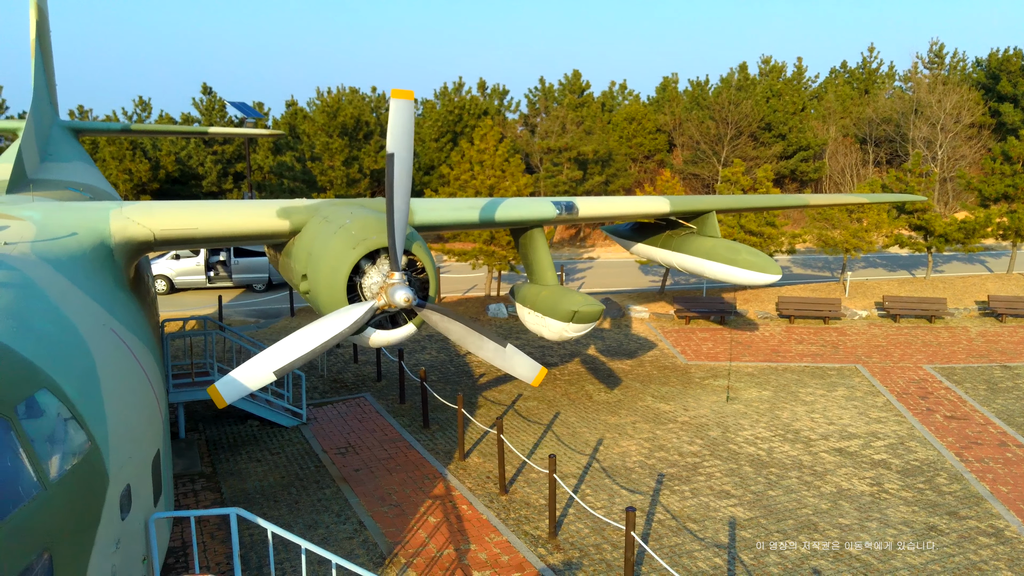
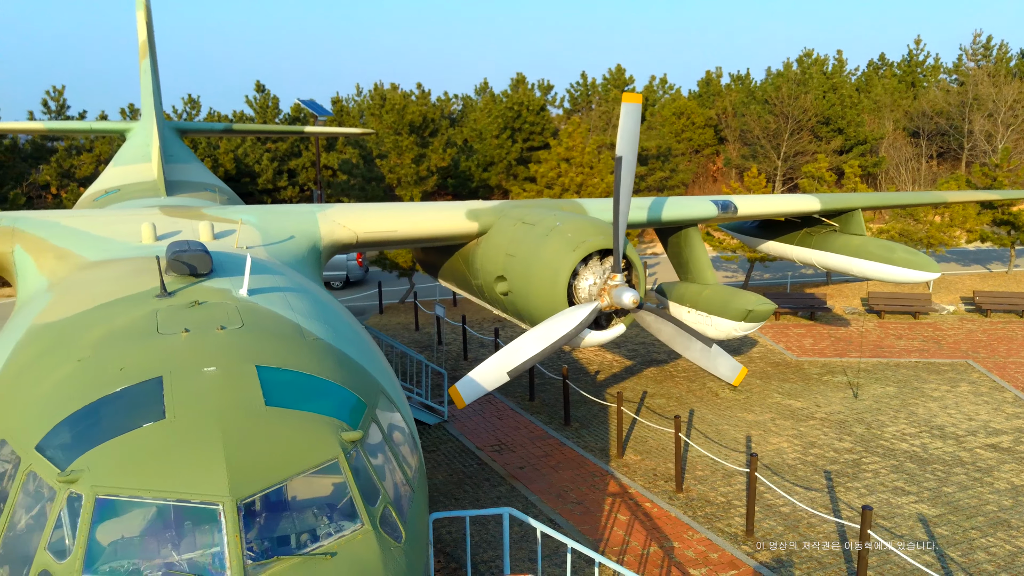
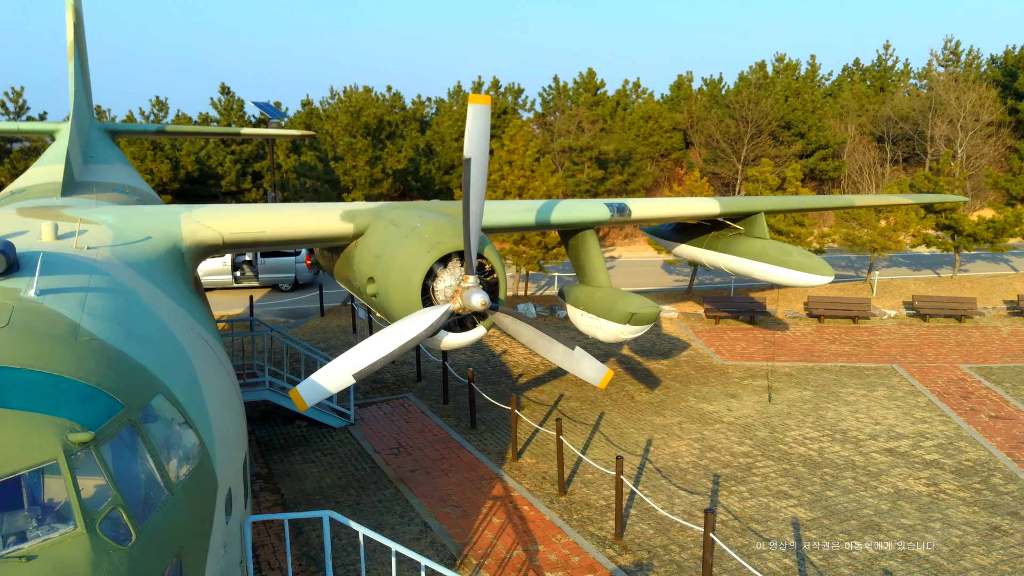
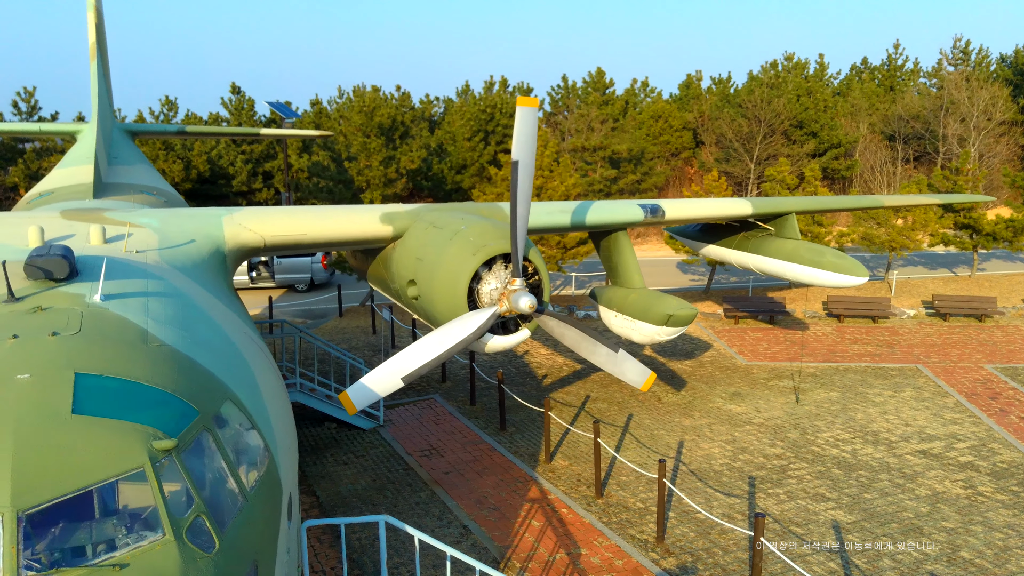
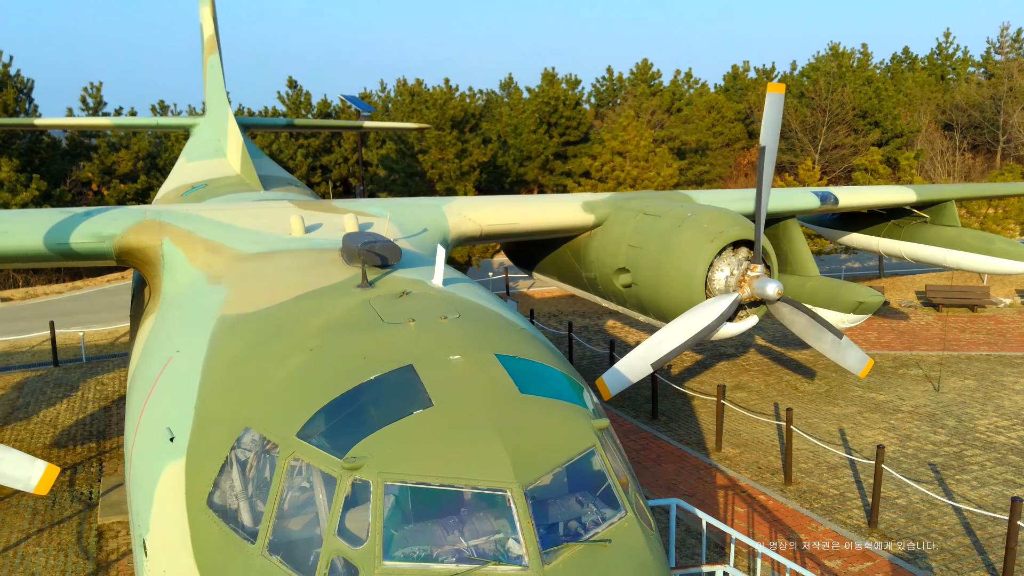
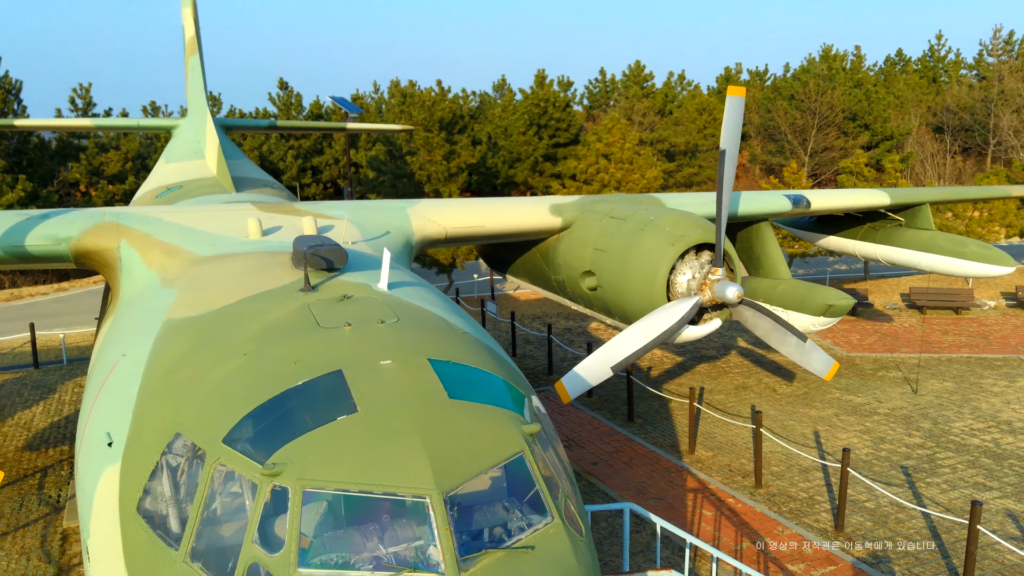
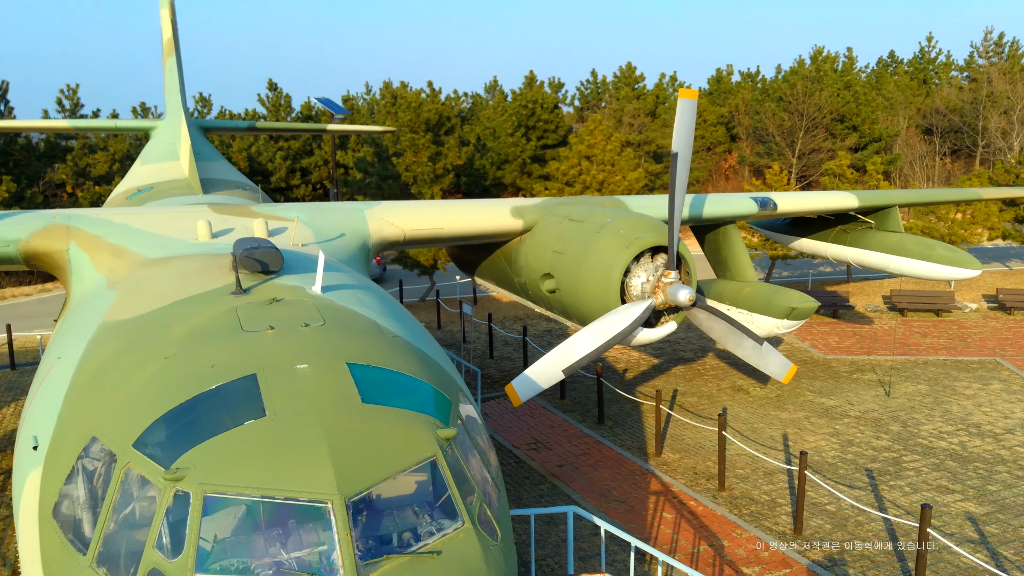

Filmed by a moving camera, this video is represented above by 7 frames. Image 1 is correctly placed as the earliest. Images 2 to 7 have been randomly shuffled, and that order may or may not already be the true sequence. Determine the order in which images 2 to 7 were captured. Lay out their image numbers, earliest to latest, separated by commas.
3, 4, 2, 7, 6, 5
